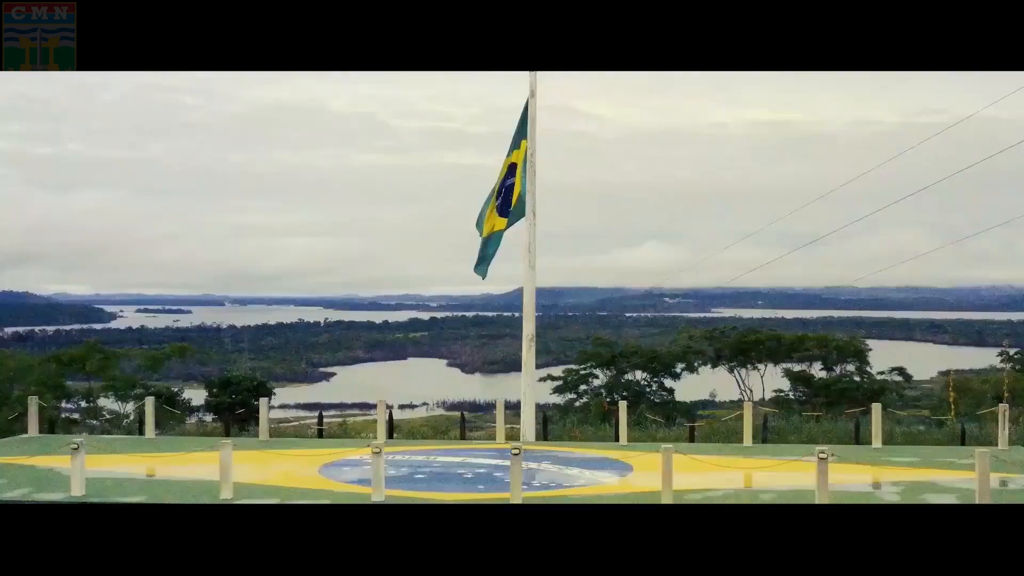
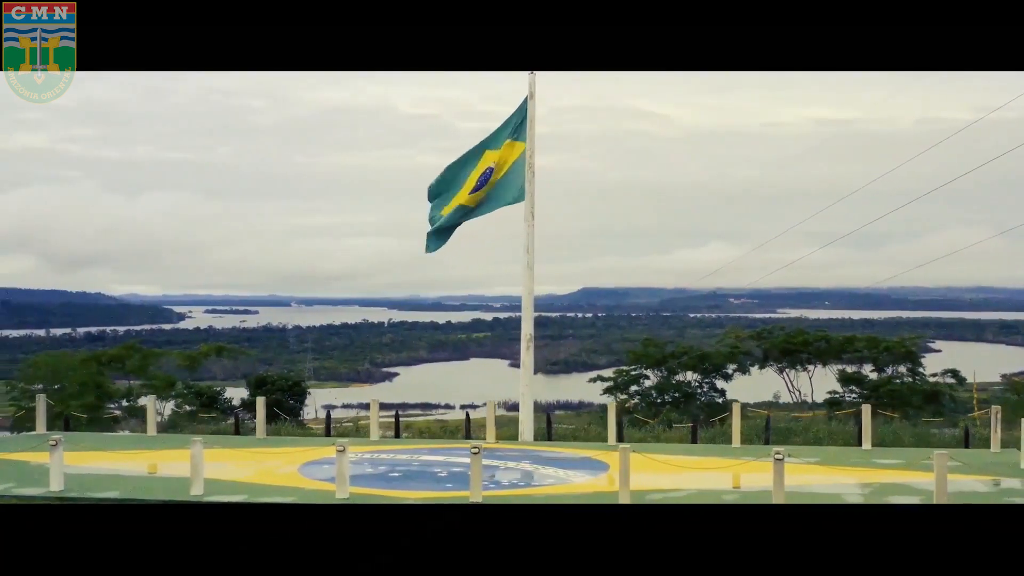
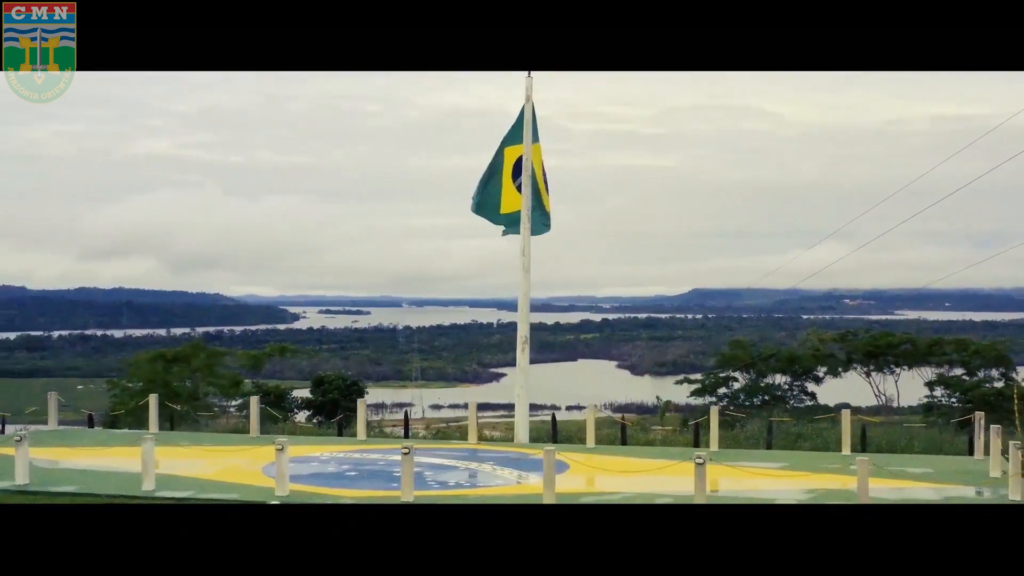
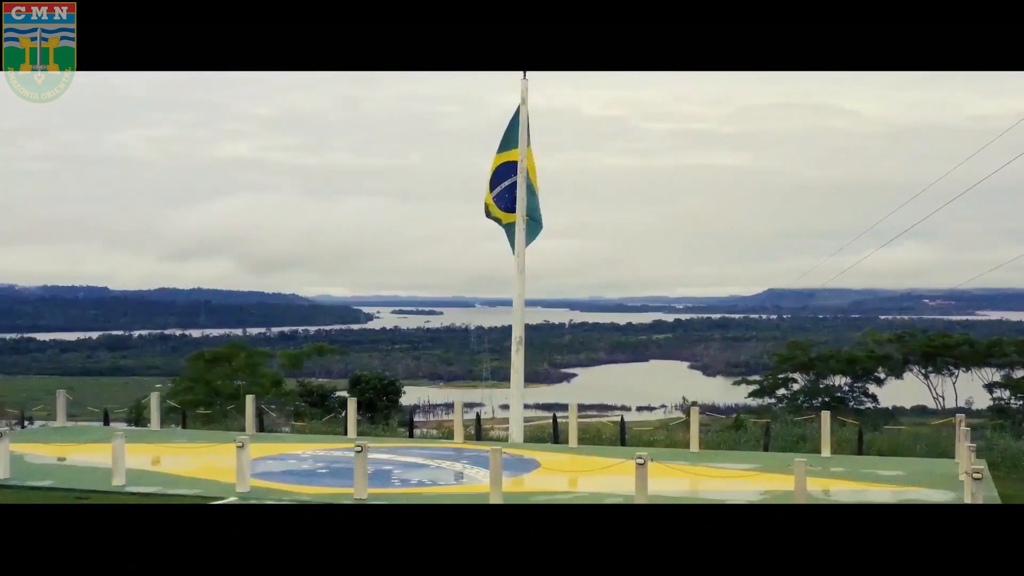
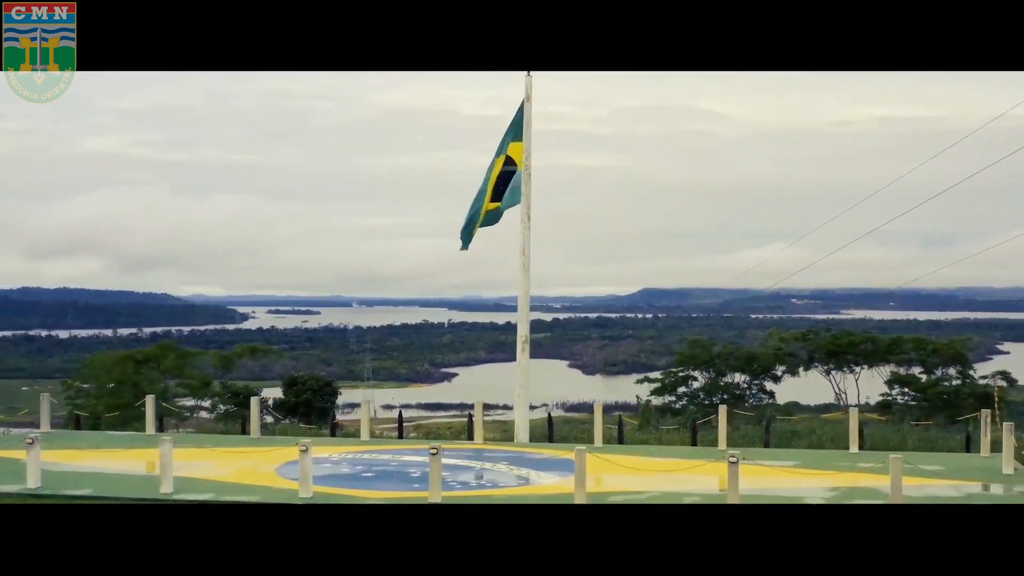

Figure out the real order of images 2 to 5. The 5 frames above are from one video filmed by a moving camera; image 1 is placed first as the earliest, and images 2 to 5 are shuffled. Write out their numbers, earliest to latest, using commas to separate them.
2, 5, 3, 4
